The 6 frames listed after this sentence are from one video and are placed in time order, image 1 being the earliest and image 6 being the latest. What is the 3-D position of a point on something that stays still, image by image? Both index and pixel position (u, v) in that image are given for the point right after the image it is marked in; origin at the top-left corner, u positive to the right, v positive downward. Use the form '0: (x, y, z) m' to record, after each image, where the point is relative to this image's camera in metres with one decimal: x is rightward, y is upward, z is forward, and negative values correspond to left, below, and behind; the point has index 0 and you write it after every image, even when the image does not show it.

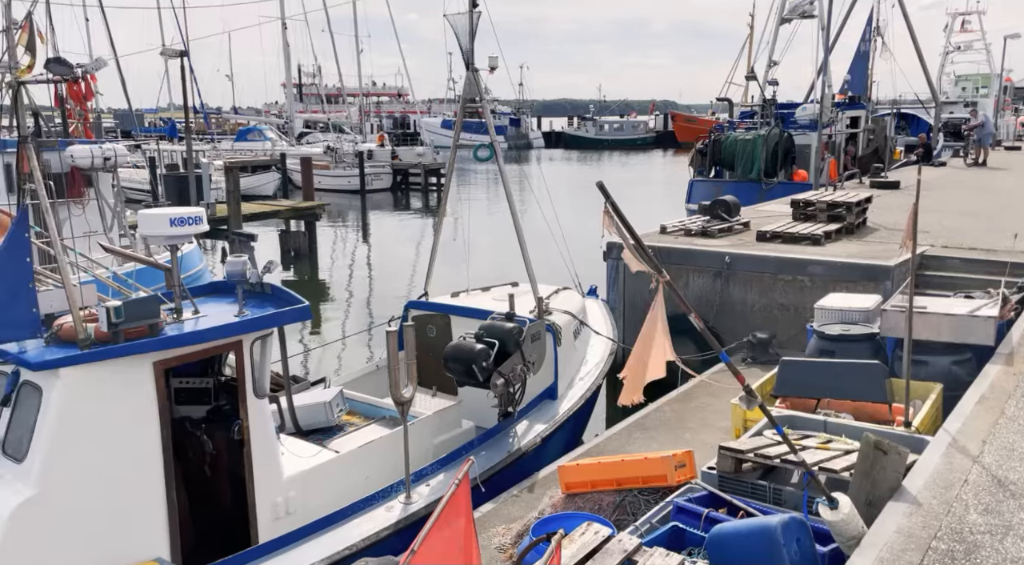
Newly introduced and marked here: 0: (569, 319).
0: (+0.5, -0.3, +7.6) m
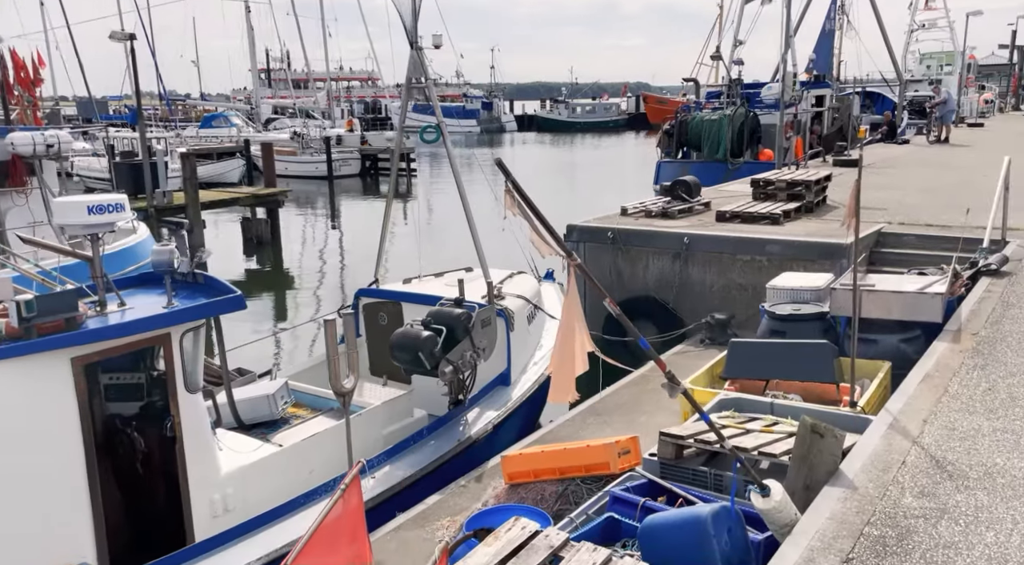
0: (+0.1, -0.2, +7.5) m
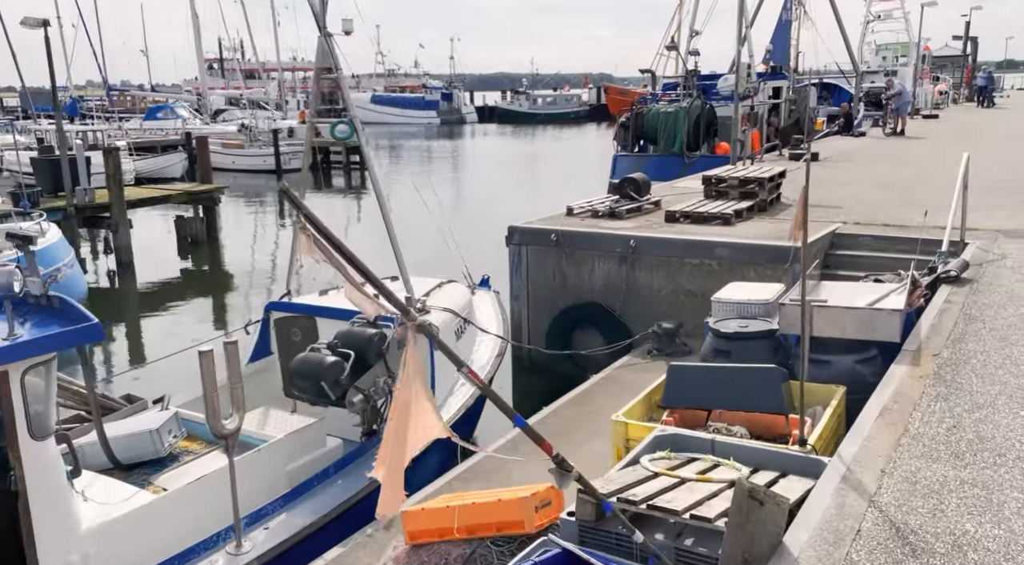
0: (-0.5, -0.3, +6.9) m
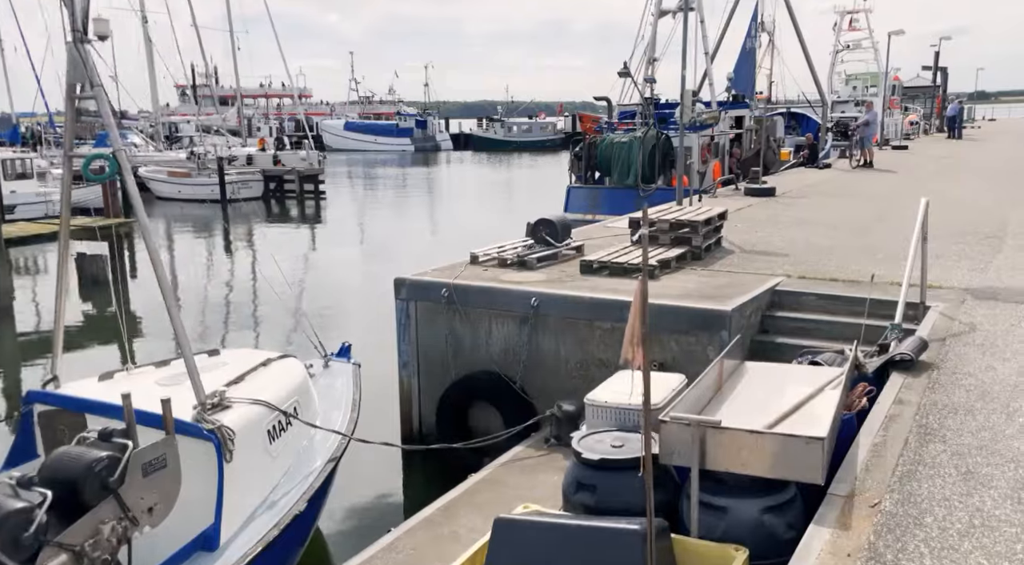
0: (-1.4, -0.8, +5.3) m
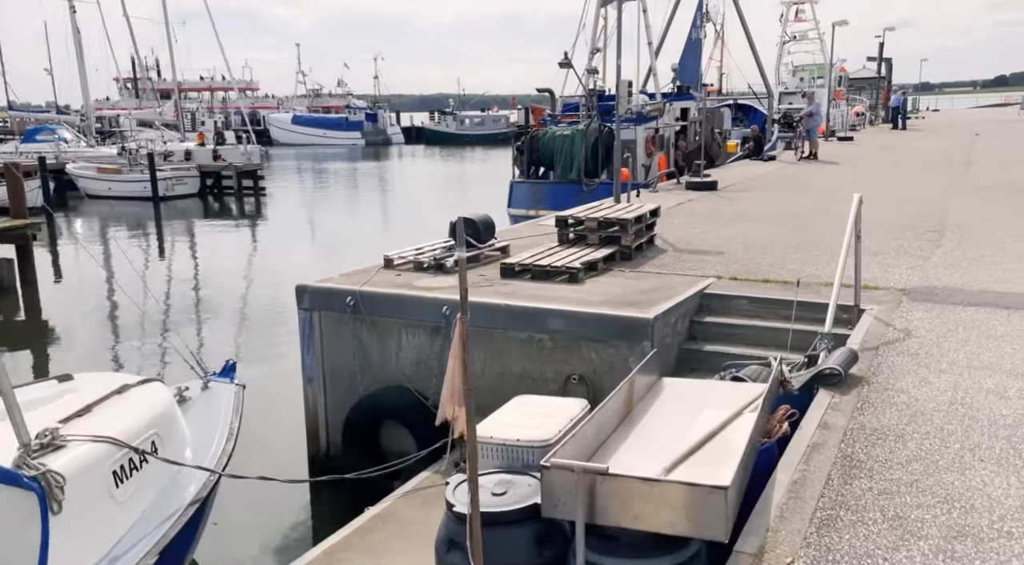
0: (-2.0, -0.8, +4.6) m
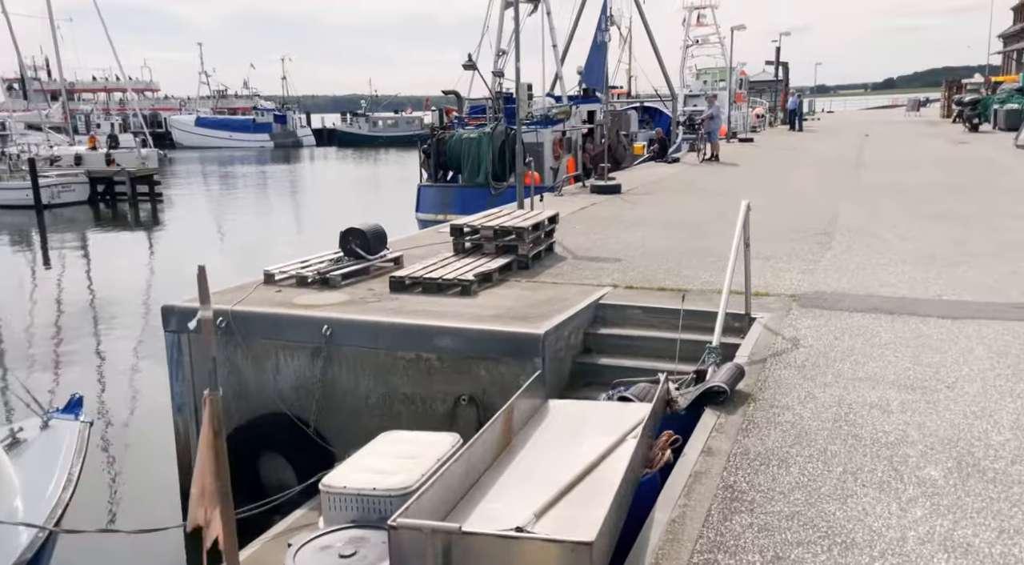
0: (-2.6, -1.0, +4.1) m
